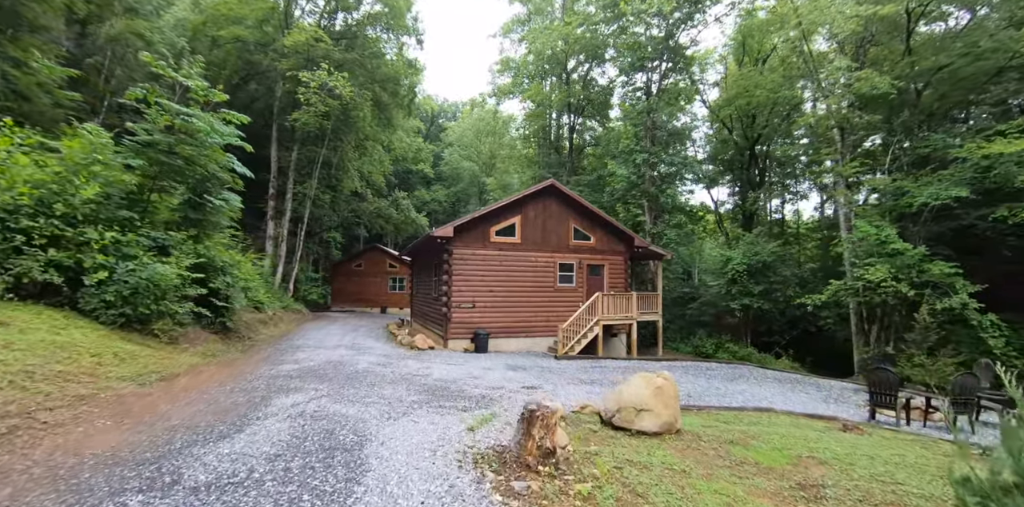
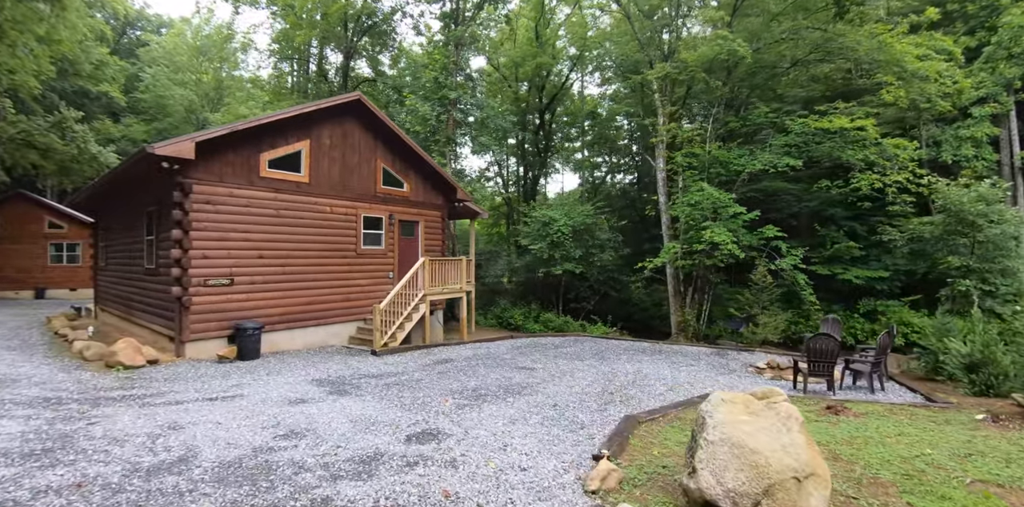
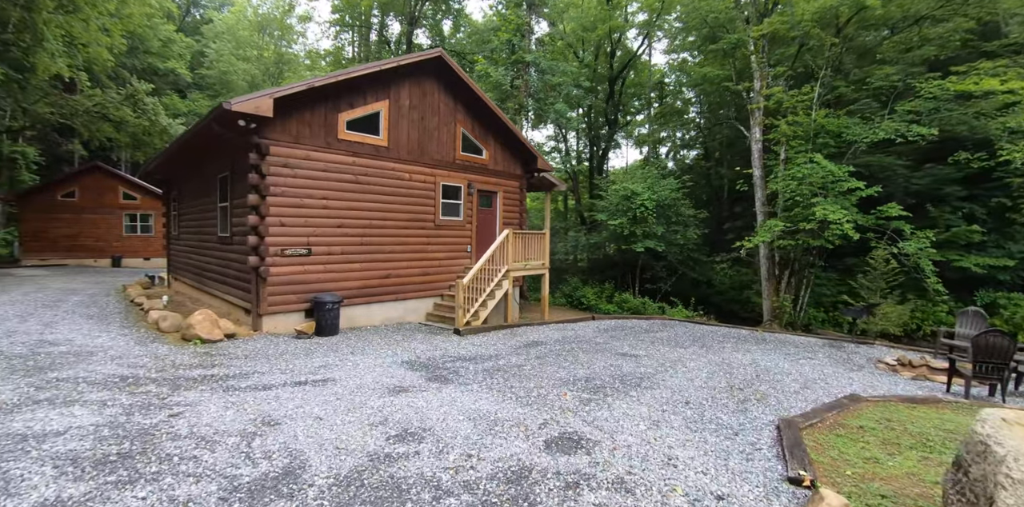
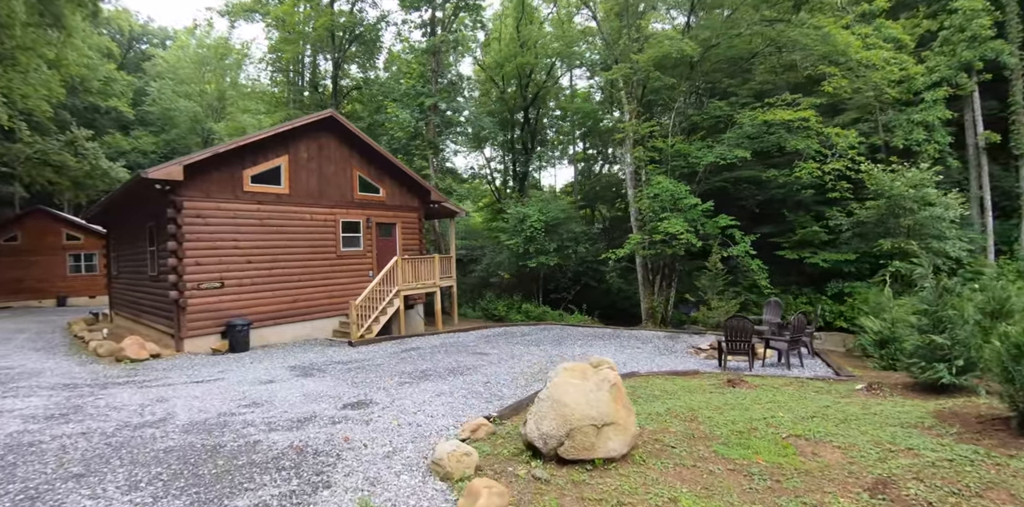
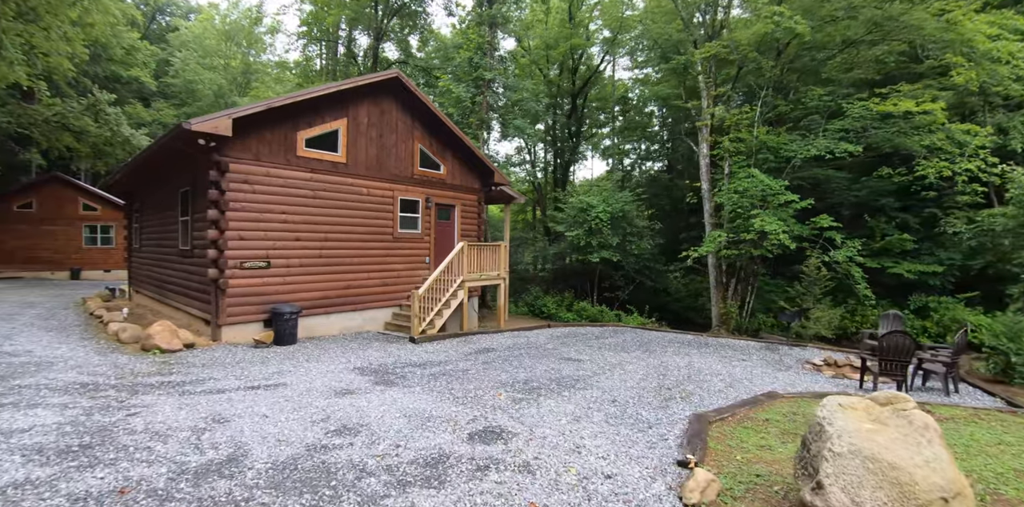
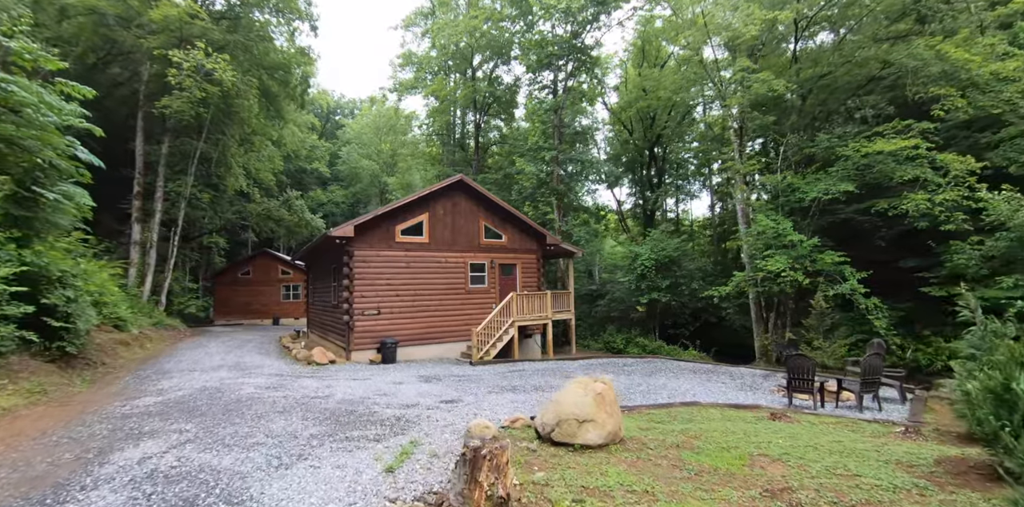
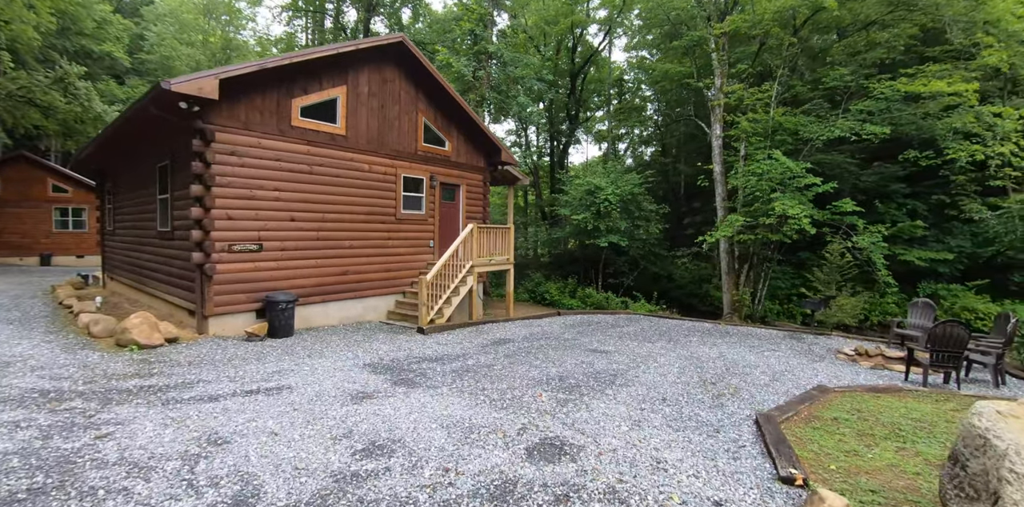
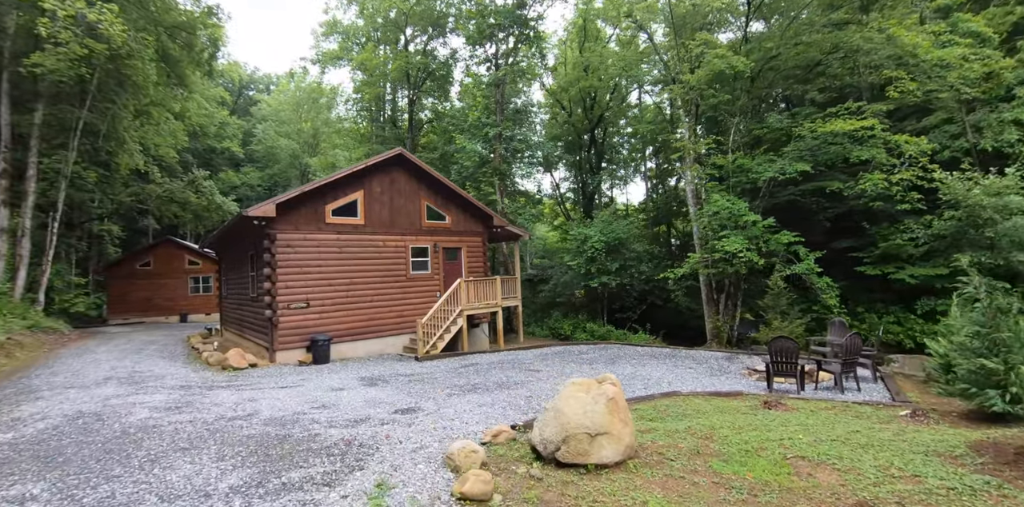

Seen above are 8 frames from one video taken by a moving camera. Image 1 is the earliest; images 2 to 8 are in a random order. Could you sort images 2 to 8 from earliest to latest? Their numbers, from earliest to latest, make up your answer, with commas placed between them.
6, 8, 4, 2, 5, 3, 7
